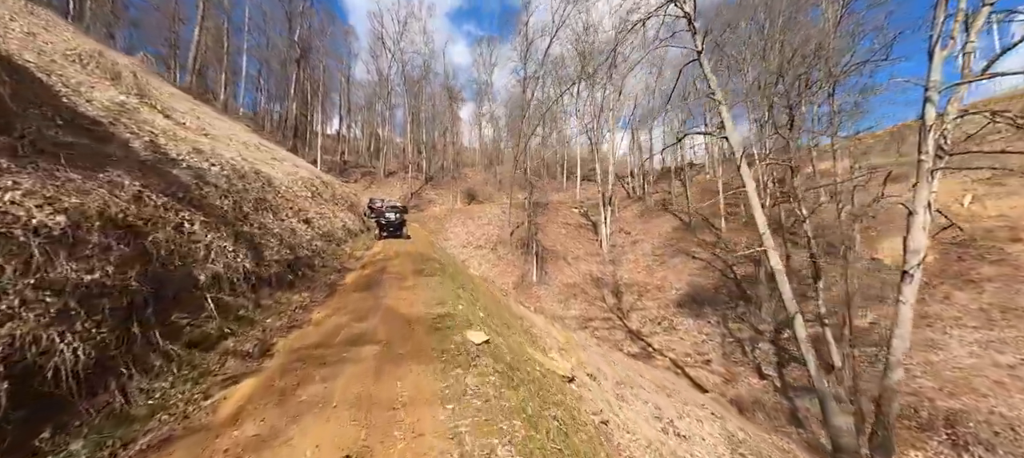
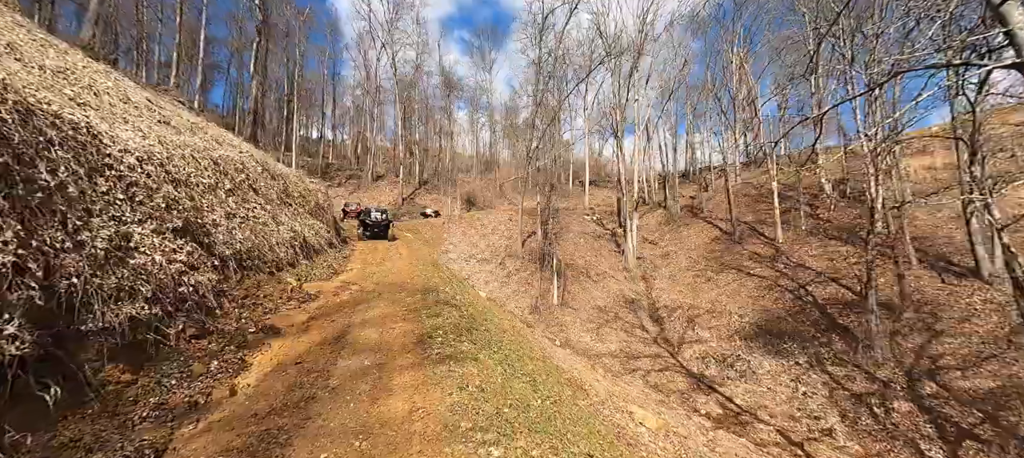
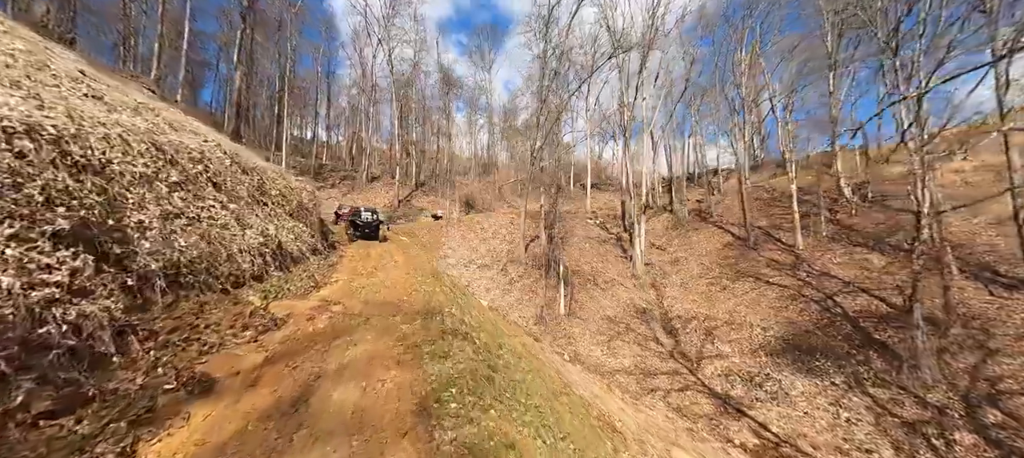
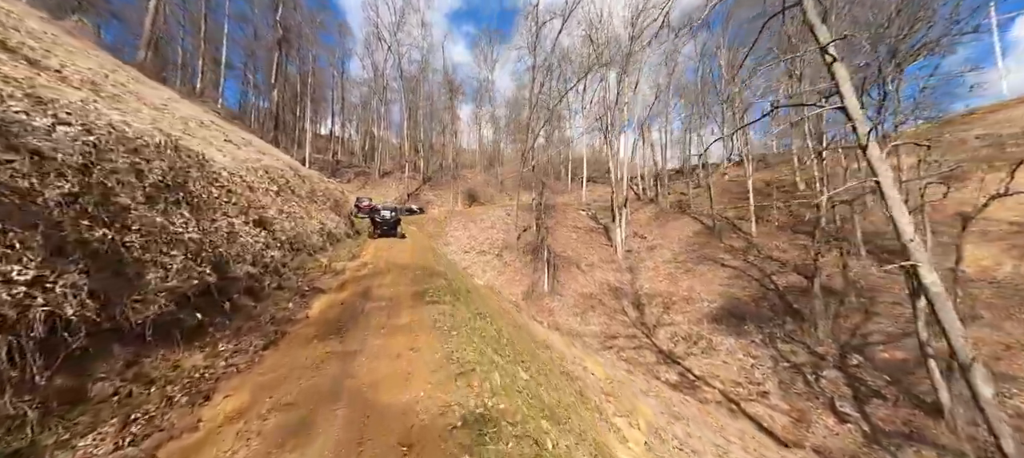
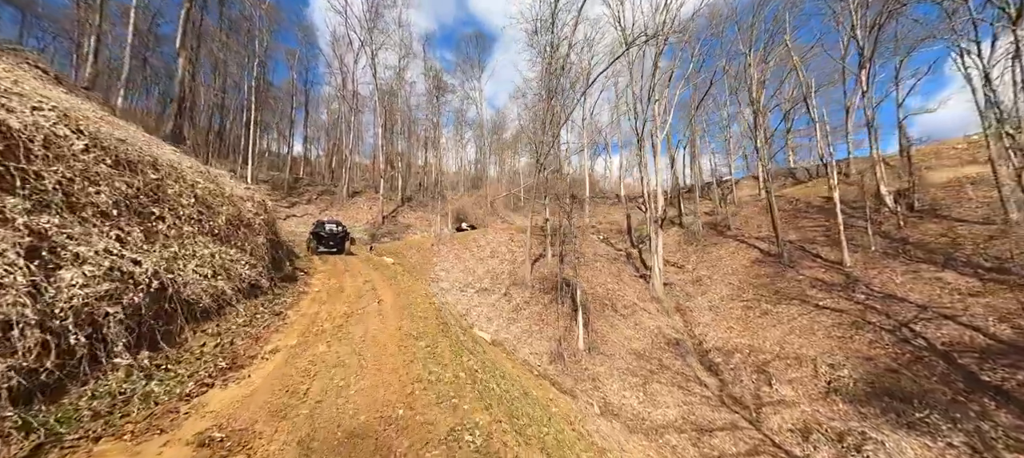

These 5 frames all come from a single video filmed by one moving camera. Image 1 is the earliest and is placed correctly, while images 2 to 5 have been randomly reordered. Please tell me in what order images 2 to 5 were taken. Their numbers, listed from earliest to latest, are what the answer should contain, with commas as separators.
4, 2, 3, 5
